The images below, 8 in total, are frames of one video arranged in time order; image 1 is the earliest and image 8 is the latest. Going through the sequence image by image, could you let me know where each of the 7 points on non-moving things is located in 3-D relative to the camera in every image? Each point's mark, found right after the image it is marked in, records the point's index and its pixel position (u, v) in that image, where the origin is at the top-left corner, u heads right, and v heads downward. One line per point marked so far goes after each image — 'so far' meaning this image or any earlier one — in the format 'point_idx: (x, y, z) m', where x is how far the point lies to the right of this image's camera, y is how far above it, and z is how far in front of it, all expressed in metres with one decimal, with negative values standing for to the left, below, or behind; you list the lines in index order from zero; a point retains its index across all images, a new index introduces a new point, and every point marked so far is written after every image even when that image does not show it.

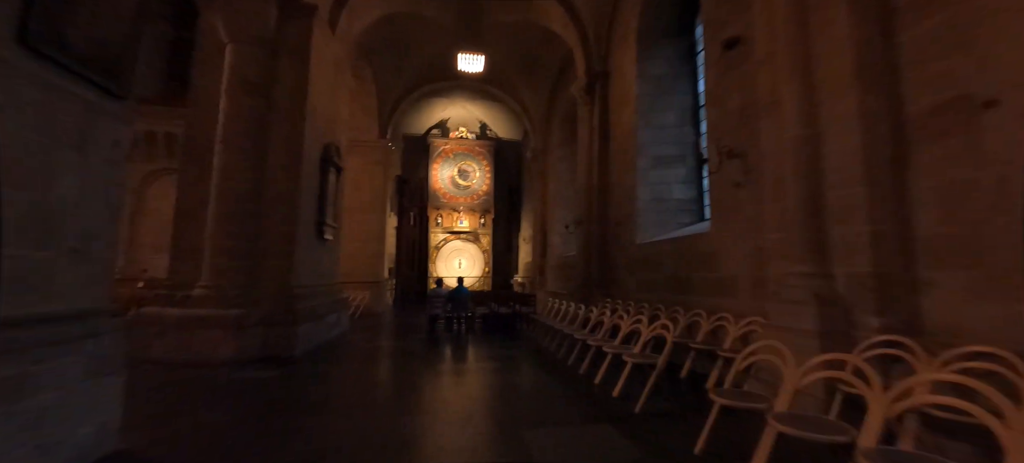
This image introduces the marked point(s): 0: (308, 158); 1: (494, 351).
0: (-3.1, +1.1, +6.4) m
1: (-0.3, -1.8, +6.4) m
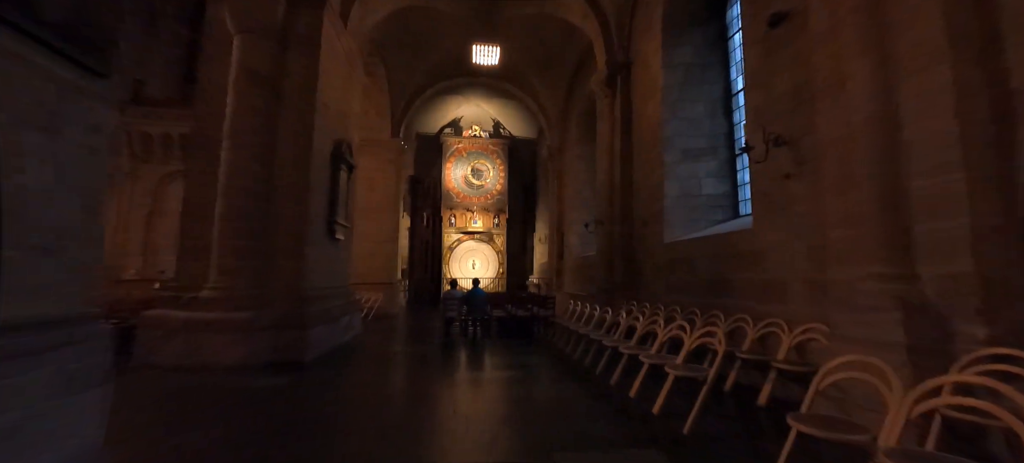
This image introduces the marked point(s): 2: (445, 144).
0: (-2.8, +1.1, +6.1) m
1: (0.0, -1.8, +6.0) m
2: (-2.5, +3.4, +16.2) m
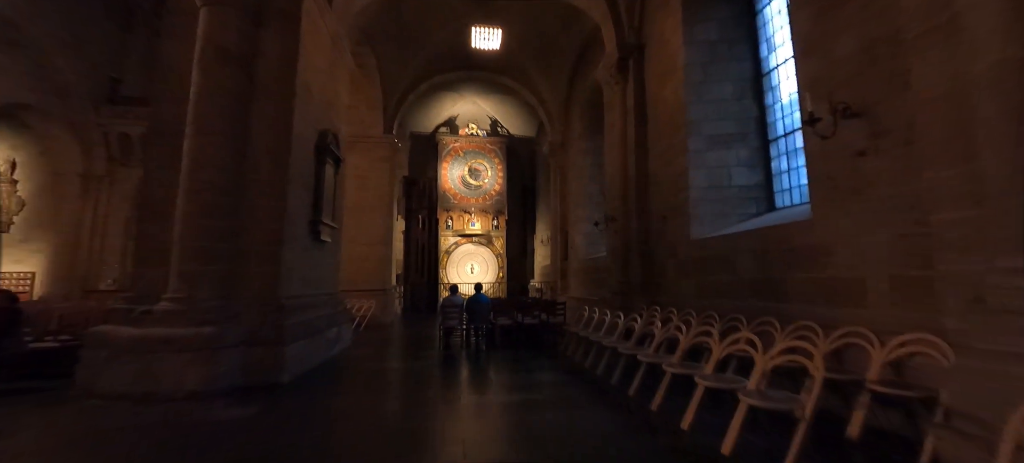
0: (-2.7, +1.1, +5.4) m
1: (+0.2, -1.7, +5.3) m
2: (-2.6, +3.3, +15.5) m
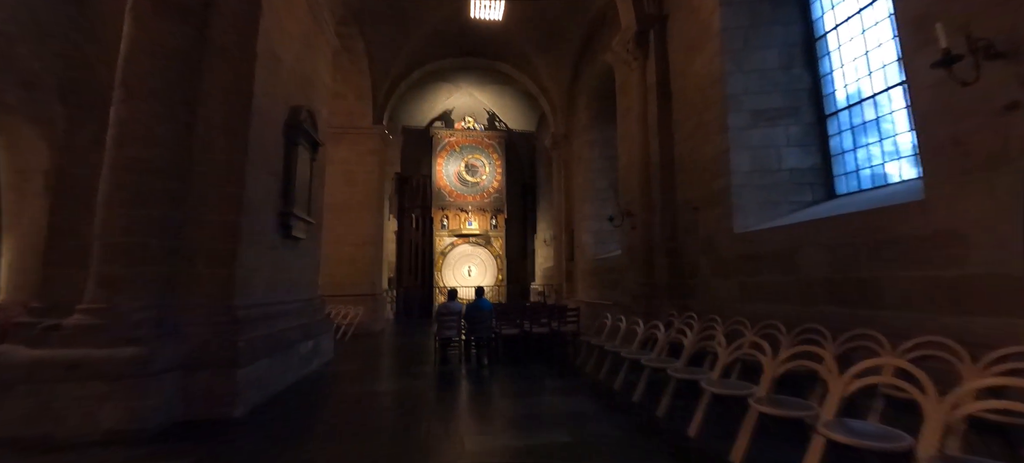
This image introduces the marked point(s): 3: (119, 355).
0: (-2.6, +1.2, +4.4) m
1: (+0.3, -1.7, +4.3) m
2: (-2.6, +3.3, +14.6) m
3: (-3.0, -0.9, +3.2) m
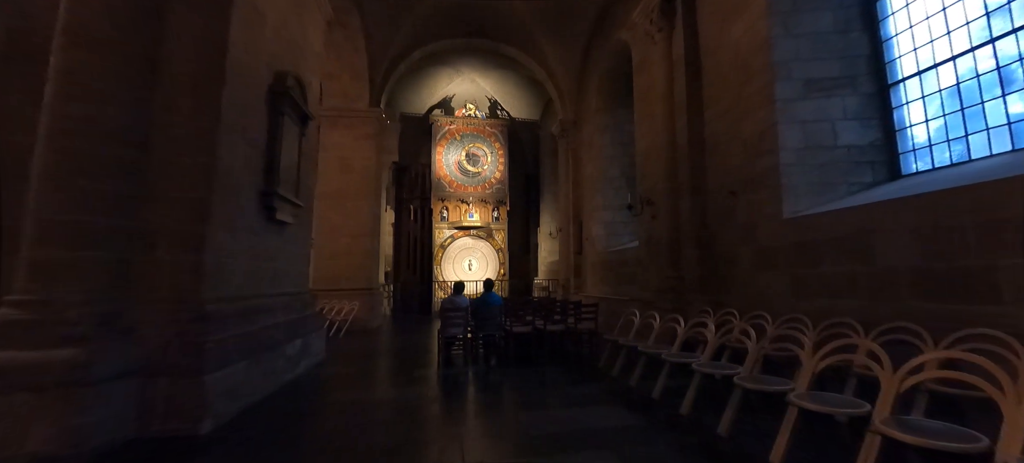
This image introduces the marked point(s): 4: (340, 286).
0: (-2.4, +1.3, +3.8) m
1: (+0.5, -1.5, +3.8) m
2: (-2.5, +3.5, +13.9) m
3: (-2.8, -0.8, +2.6) m
4: (-3.6, -1.1, +8.8) m
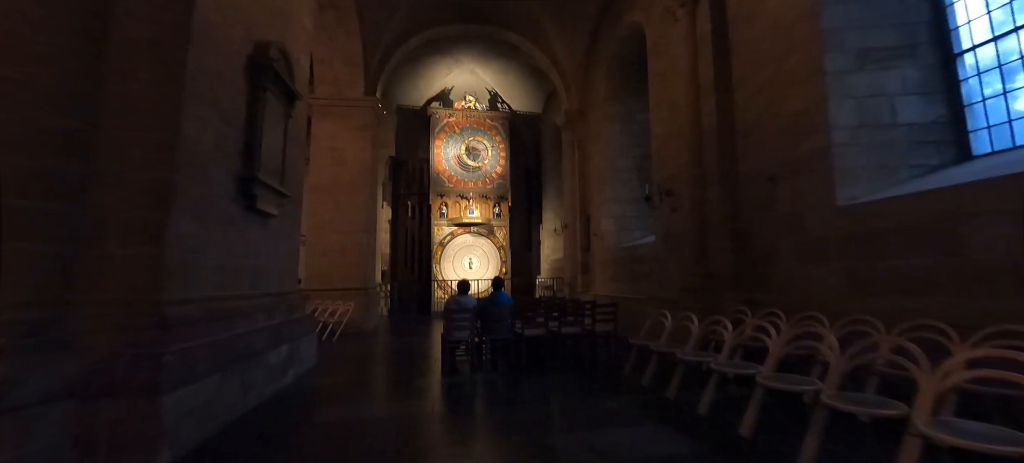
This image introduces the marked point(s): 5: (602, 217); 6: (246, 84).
0: (-2.2, +1.4, +3.2) m
1: (+0.6, -1.4, +3.2) m
2: (-2.5, +3.6, +13.4) m
3: (-2.6, -0.7, +2.0) m
4: (-3.5, -1.1, +8.3) m
5: (+1.9, +0.3, +8.8) m
6: (-2.3, +1.3, +3.6) m
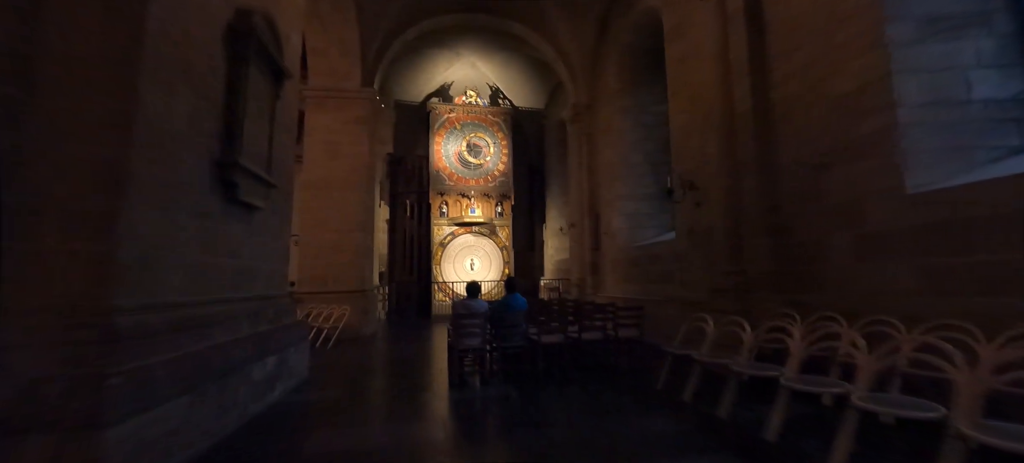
0: (-2.1, +1.5, +2.7) m
1: (+0.8, -1.4, +2.8) m
2: (-2.4, +3.6, +12.9) m
3: (-2.5, -0.7, +1.5) m
4: (-3.4, -1.0, +7.8) m
5: (+2.0, +0.3, +8.3) m
6: (-2.1, +1.3, +3.2) m
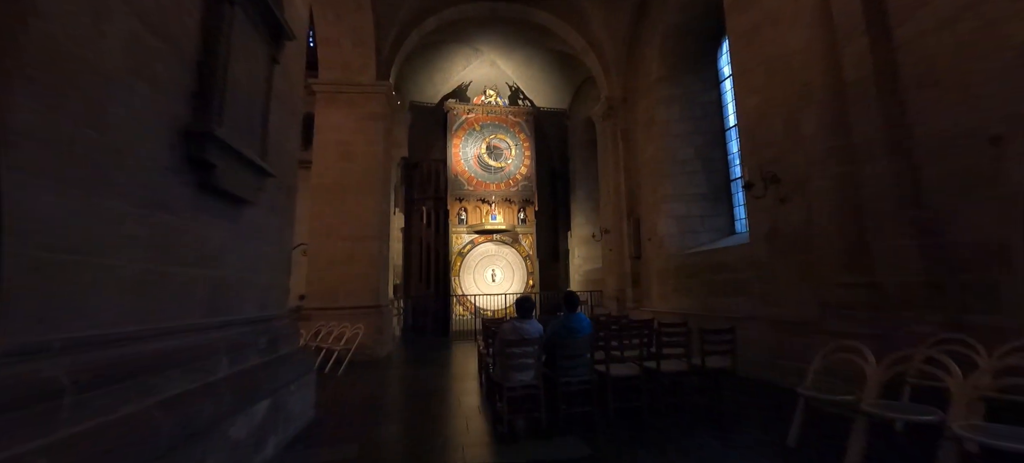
0: (-1.7, +1.5, +1.9) m
1: (+1.2, -1.3, +1.8) m
2: (-1.8, +3.4, +12.1) m
3: (-2.0, -0.6, +0.6) m
4: (-2.8, -1.2, +6.9) m
5: (+2.6, +0.2, +7.3) m
6: (-1.7, +1.3, +2.3) m
